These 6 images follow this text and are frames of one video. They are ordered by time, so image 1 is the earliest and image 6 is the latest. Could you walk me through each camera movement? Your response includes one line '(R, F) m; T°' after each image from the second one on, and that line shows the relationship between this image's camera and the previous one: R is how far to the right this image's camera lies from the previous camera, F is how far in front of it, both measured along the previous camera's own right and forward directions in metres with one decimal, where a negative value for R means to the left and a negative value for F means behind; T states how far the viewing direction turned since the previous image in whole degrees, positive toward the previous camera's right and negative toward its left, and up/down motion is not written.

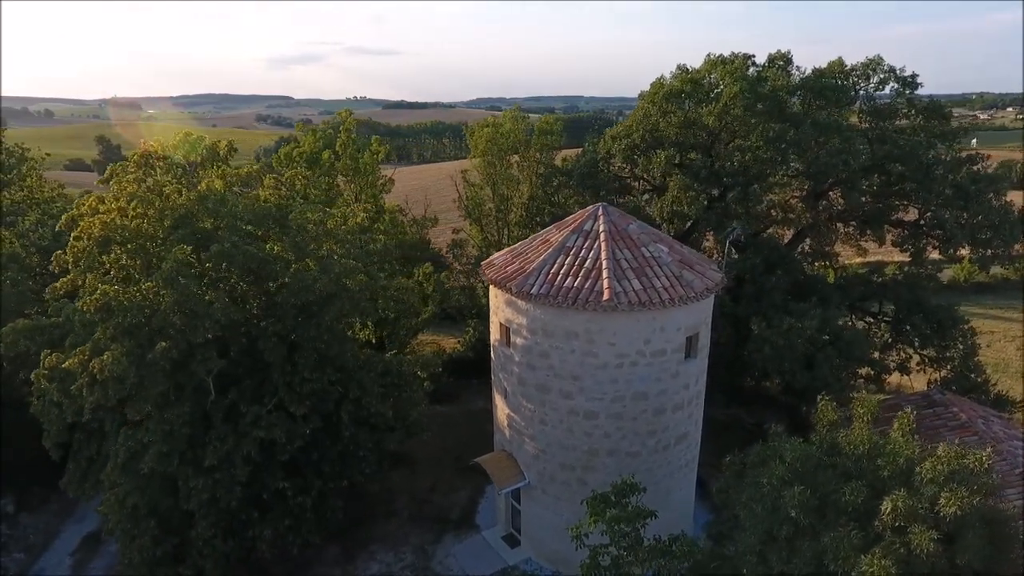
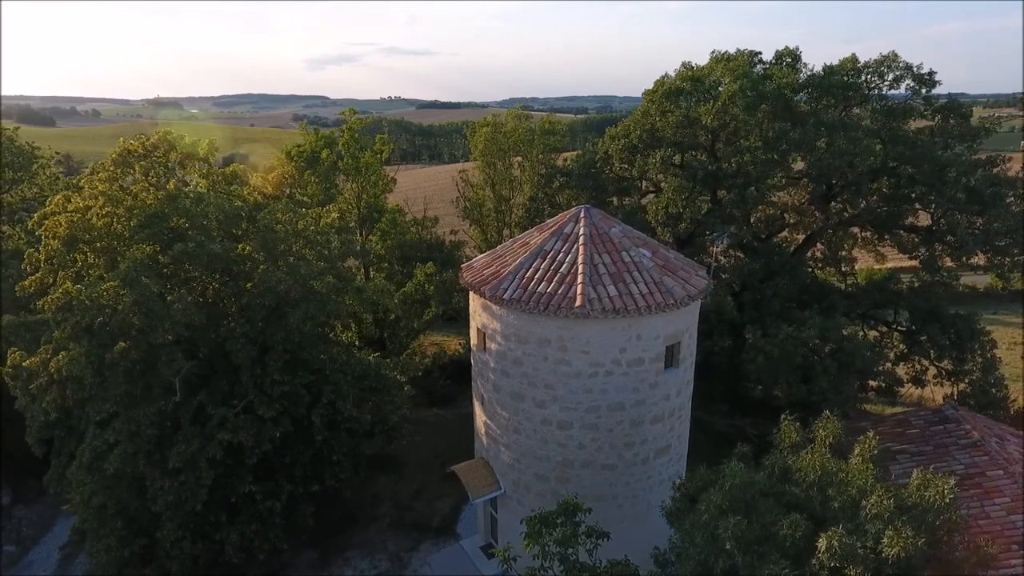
(+1.2, +0.5) m; -3°
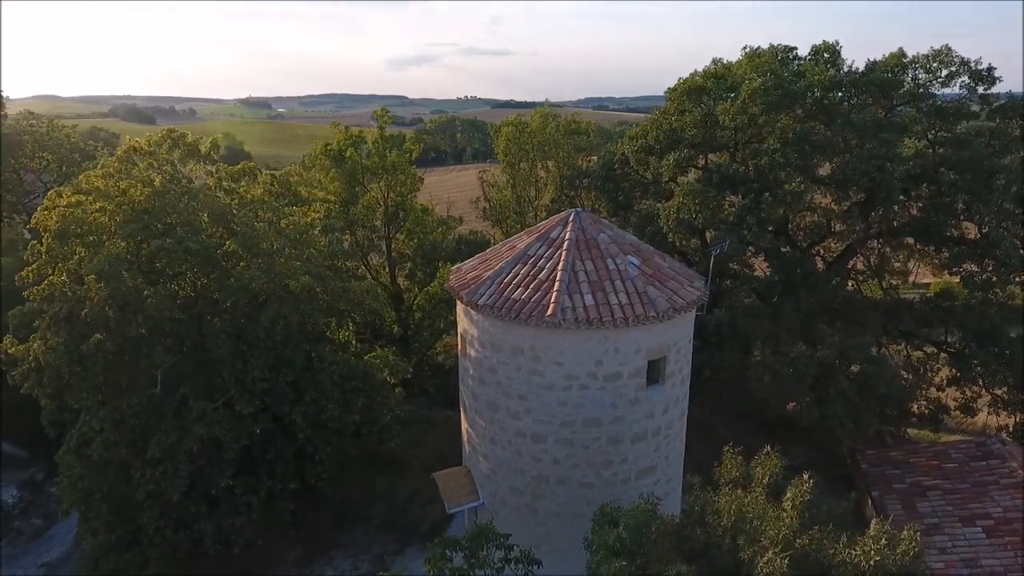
(+1.9, +0.6) m; -6°
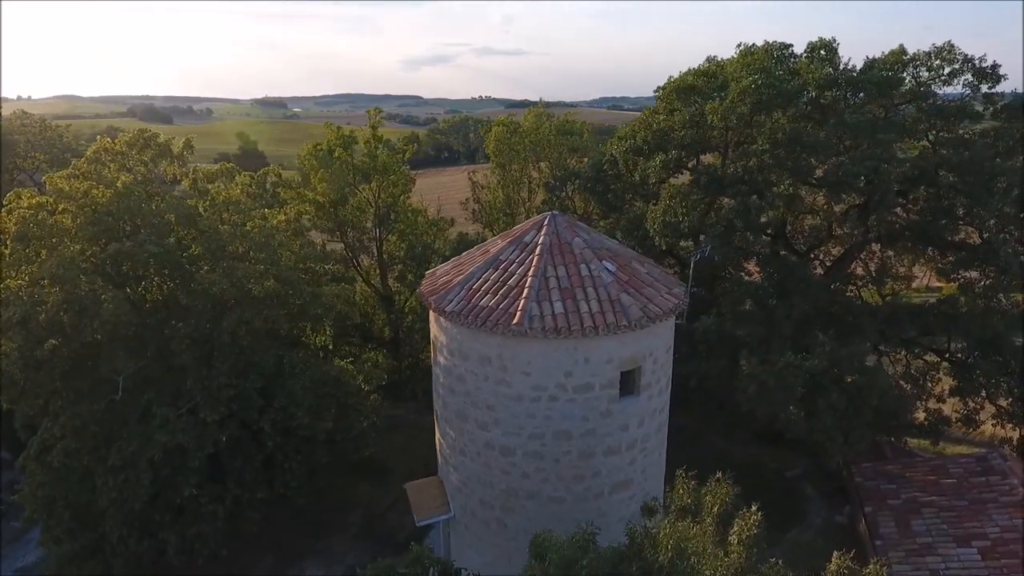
(+0.9, +0.5) m; -1°
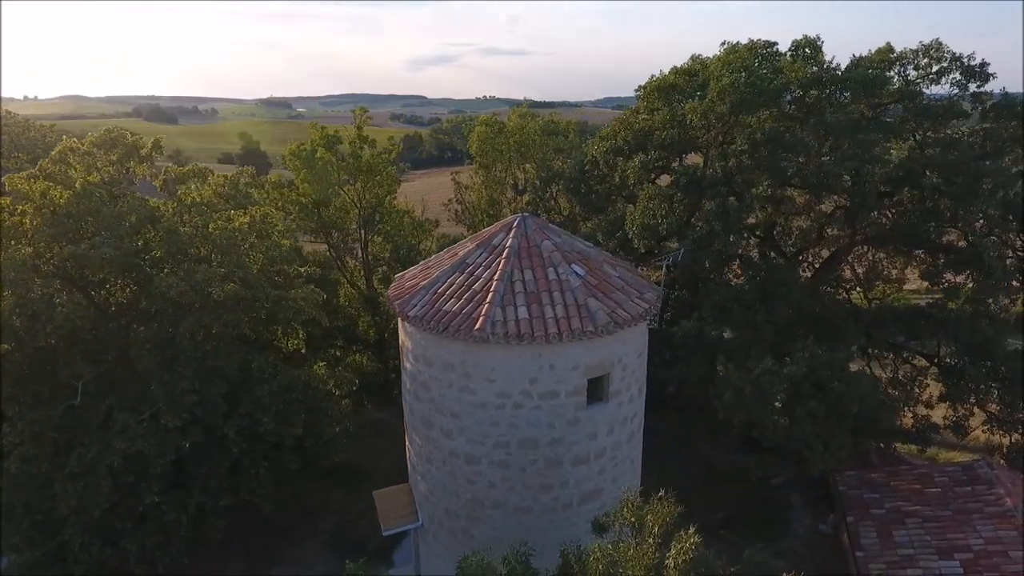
(+0.7, +0.3) m; 0°
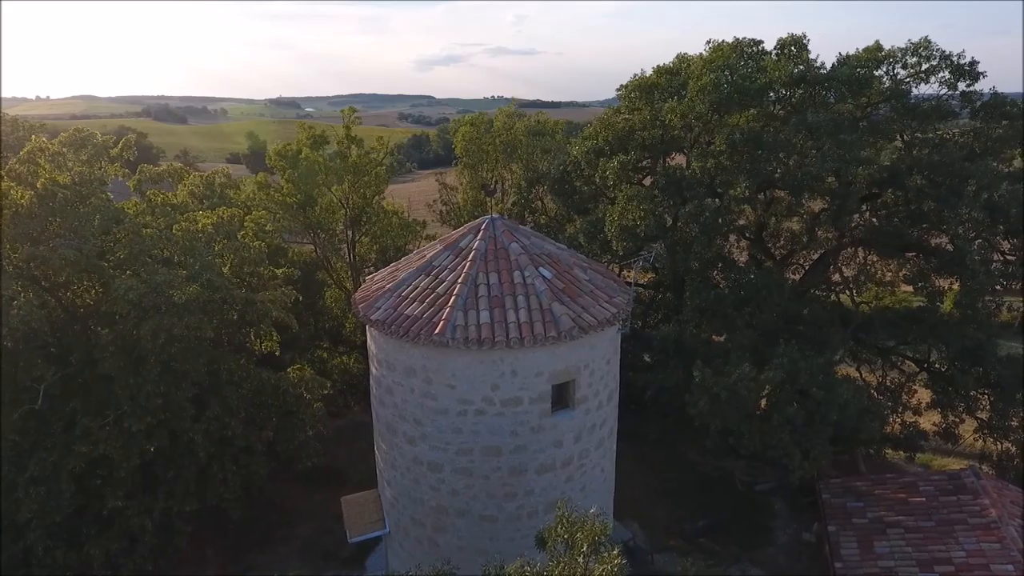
(+0.8, +0.3) m; -1°
